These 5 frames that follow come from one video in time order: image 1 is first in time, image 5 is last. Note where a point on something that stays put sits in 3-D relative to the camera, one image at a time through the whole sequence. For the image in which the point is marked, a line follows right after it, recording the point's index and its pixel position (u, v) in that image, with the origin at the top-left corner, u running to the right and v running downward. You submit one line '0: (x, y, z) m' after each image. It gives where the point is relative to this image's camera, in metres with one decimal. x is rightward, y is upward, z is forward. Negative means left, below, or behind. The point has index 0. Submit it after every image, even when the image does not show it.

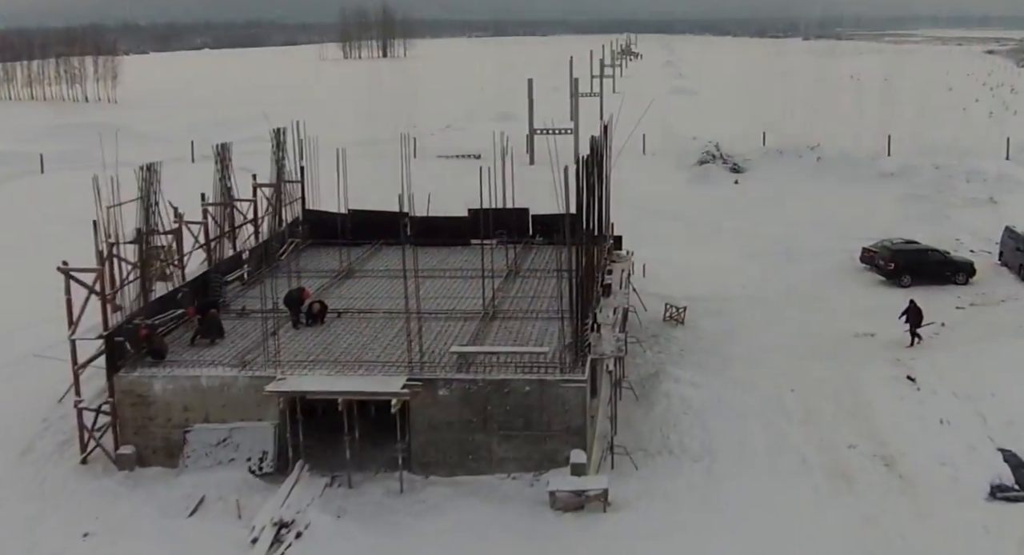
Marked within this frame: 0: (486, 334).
0: (-0.3, -0.7, +12.4) m
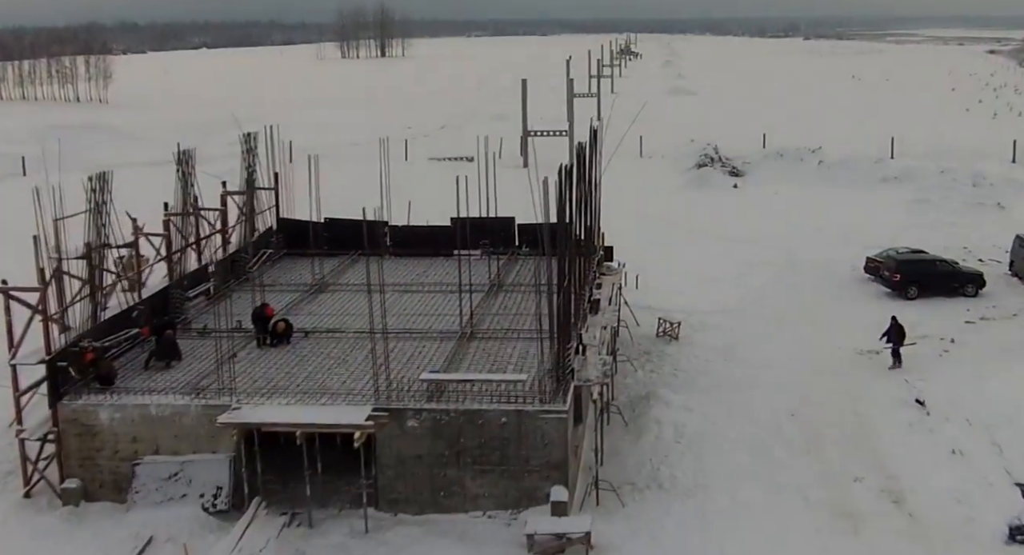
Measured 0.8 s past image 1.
0: (-0.6, -0.9, +11.5) m
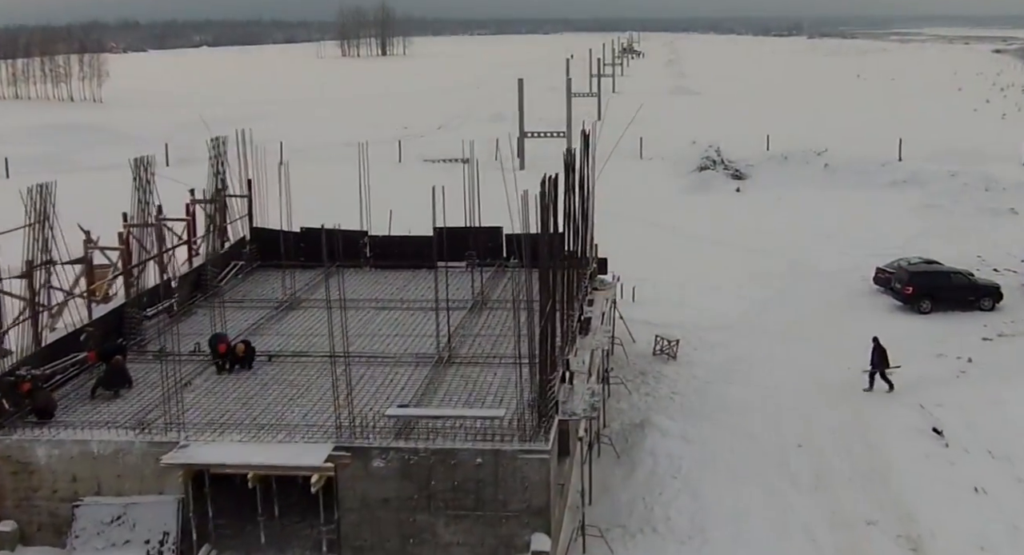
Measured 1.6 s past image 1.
0: (-0.8, -1.1, +10.5) m
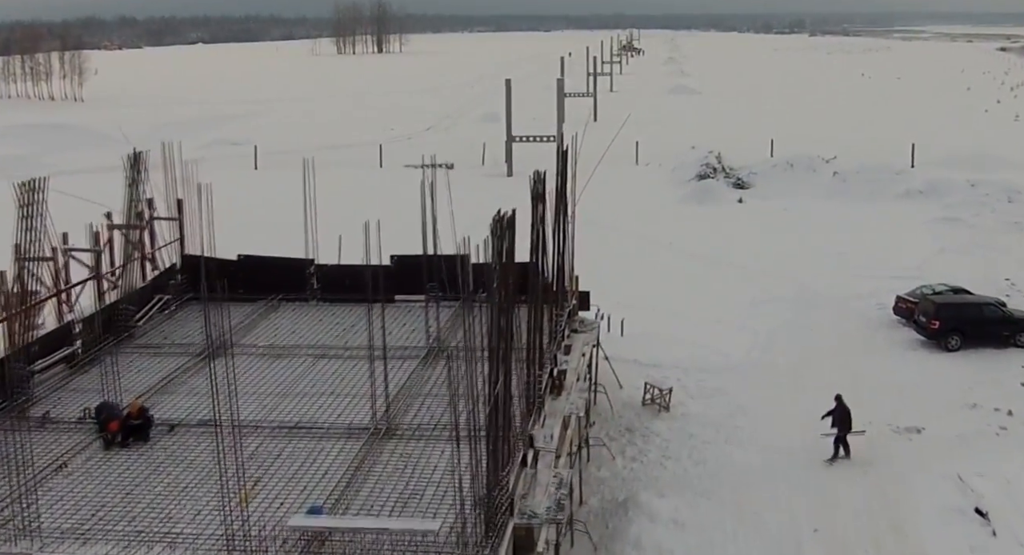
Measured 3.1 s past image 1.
0: (-1.2, -1.6, +8.5) m
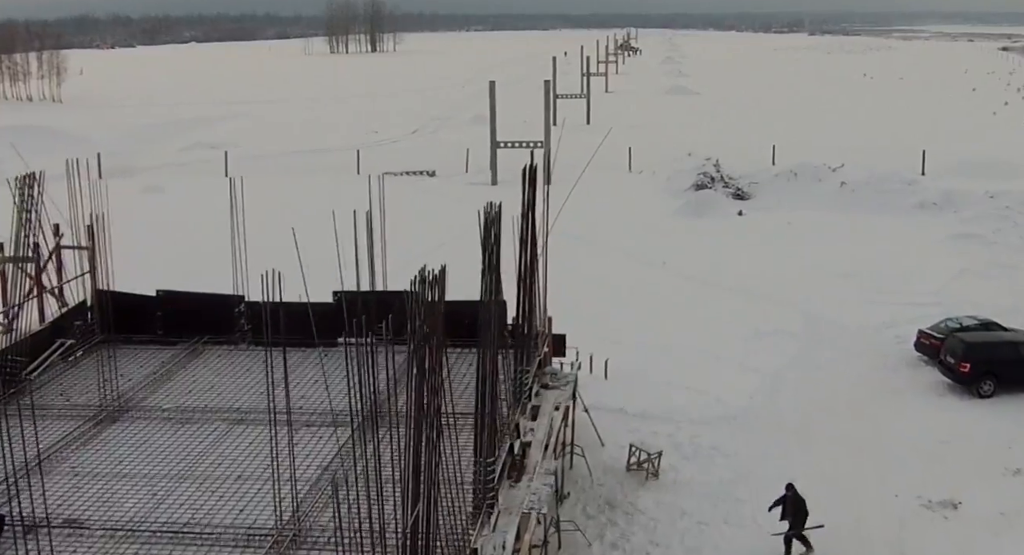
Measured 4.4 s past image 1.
0: (-1.6, -2.0, +6.5) m
